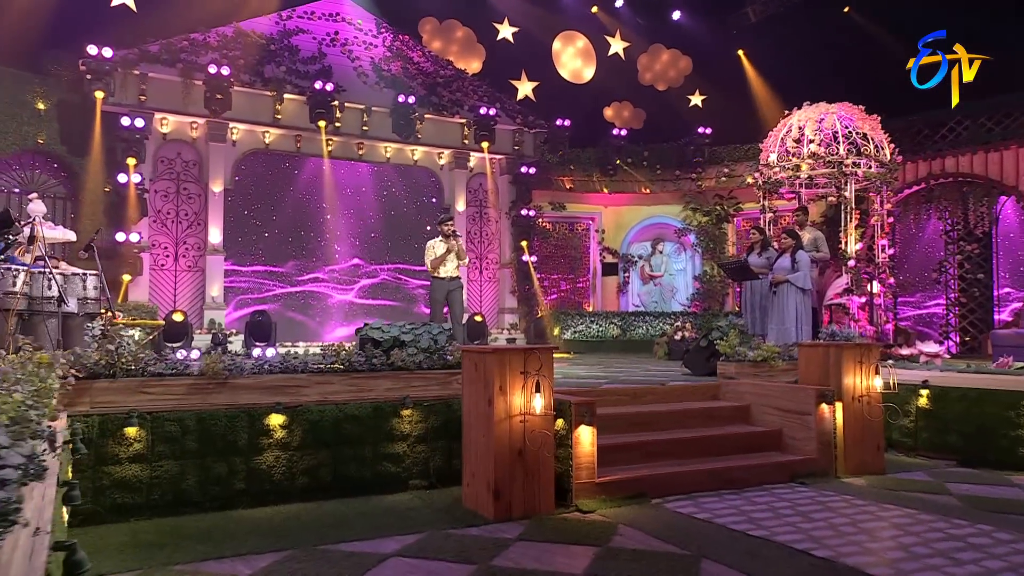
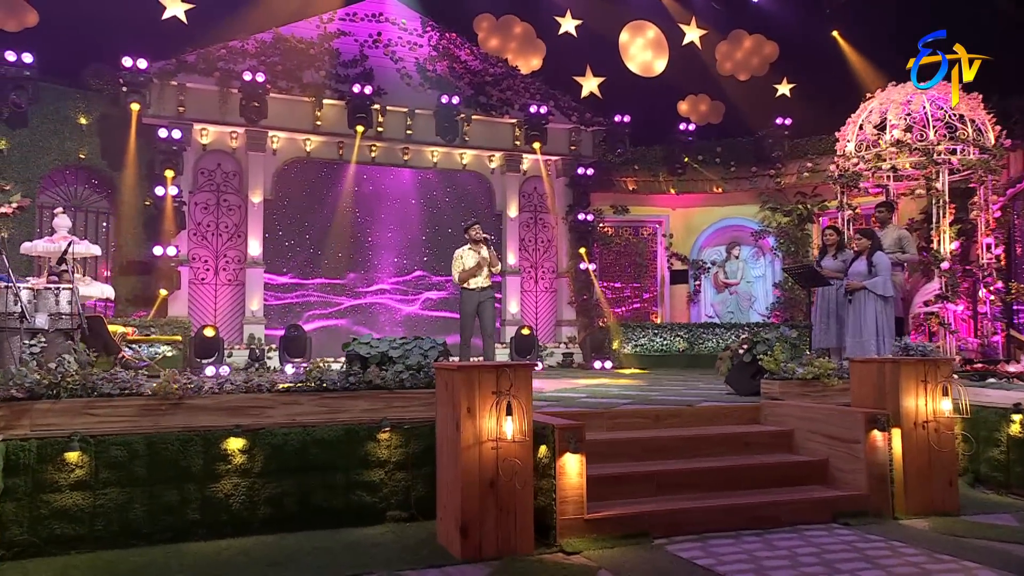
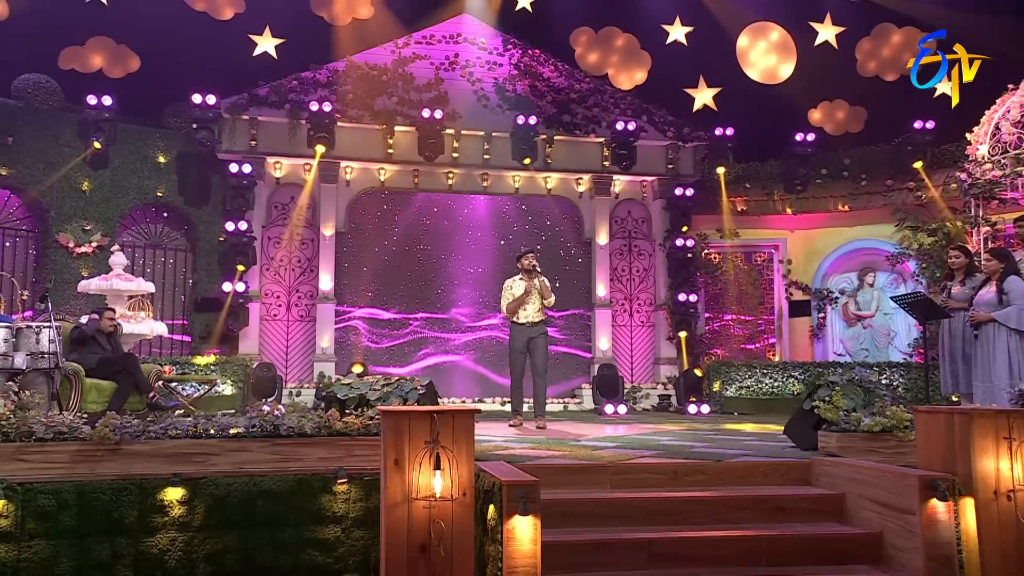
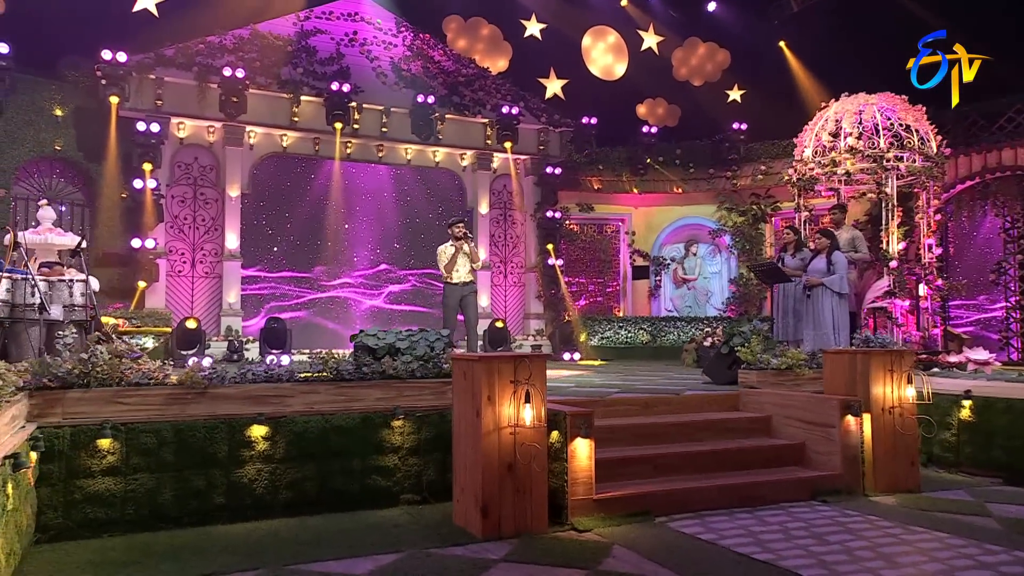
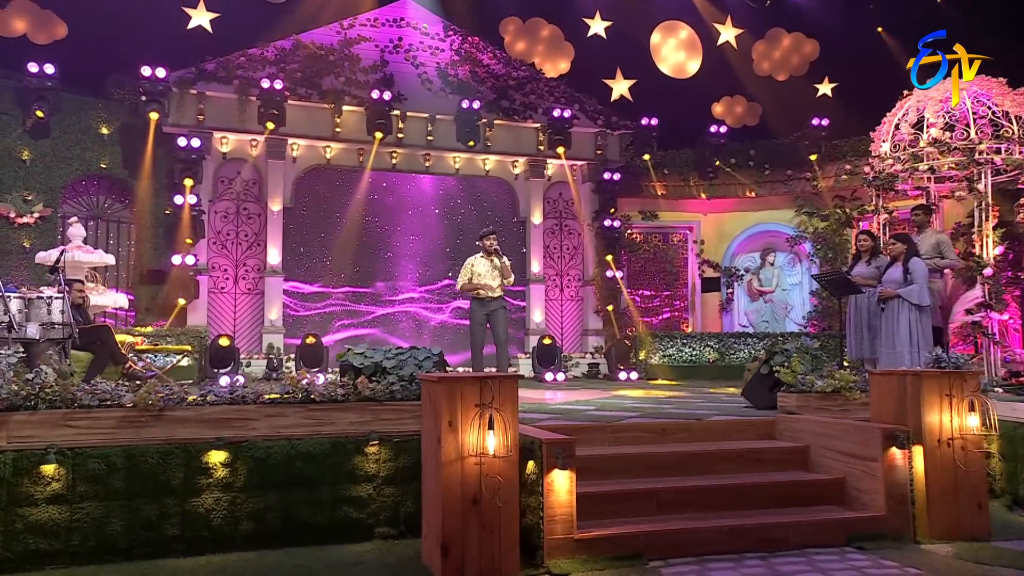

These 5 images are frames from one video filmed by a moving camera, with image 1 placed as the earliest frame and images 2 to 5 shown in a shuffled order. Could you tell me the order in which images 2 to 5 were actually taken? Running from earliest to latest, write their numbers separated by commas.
4, 2, 5, 3
